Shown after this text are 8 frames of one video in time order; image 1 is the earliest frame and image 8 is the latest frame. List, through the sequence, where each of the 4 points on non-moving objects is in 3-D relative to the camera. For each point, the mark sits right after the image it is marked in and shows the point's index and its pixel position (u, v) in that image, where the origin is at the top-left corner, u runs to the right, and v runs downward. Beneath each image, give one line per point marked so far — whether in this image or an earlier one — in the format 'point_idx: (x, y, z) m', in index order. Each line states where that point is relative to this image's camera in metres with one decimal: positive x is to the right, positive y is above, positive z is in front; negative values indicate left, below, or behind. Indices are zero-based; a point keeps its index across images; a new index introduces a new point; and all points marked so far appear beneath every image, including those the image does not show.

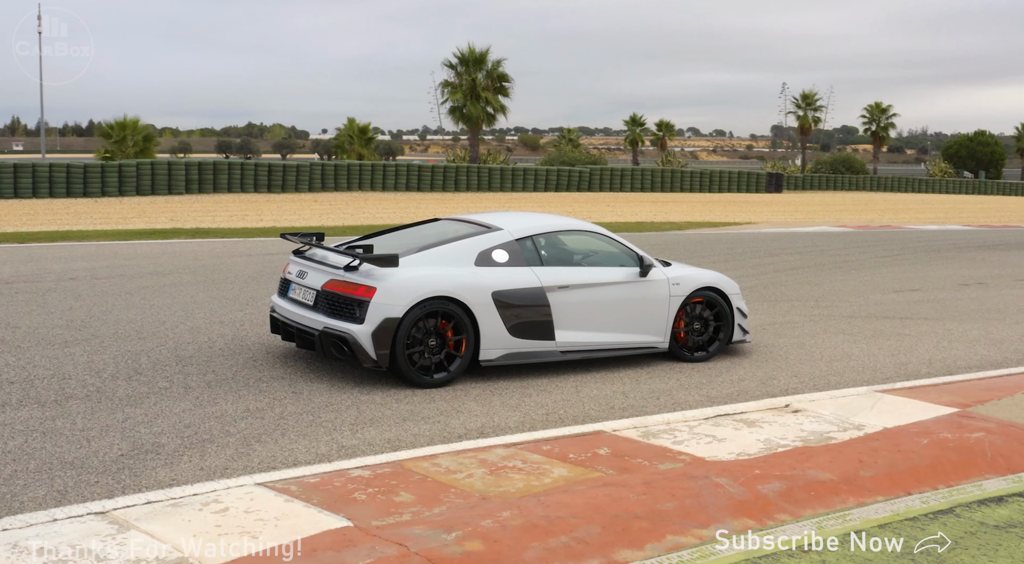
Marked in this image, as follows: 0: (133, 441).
0: (-1.9, -0.8, +4.4) m
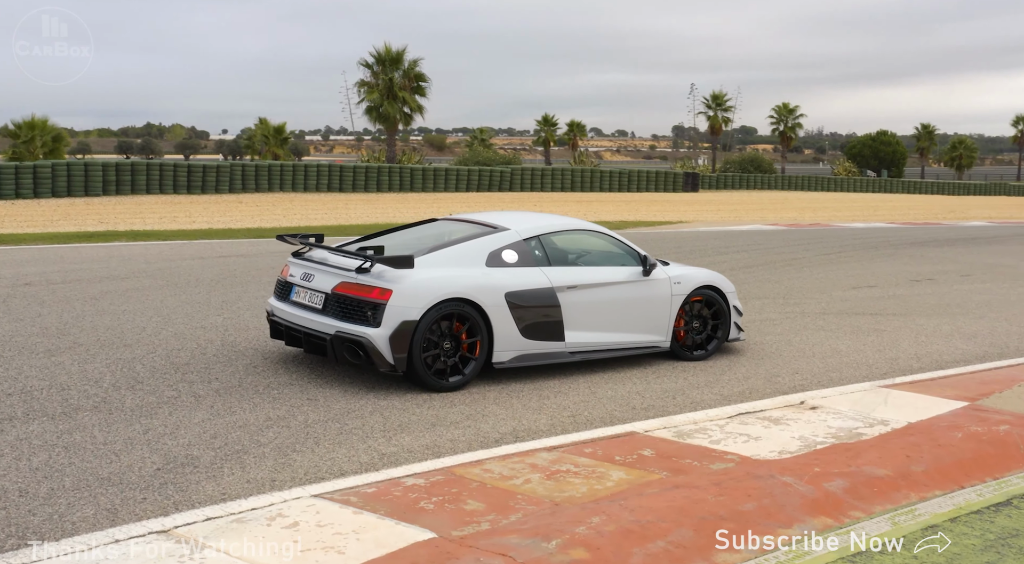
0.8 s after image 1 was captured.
0: (-1.6, -0.8, +4.2) m
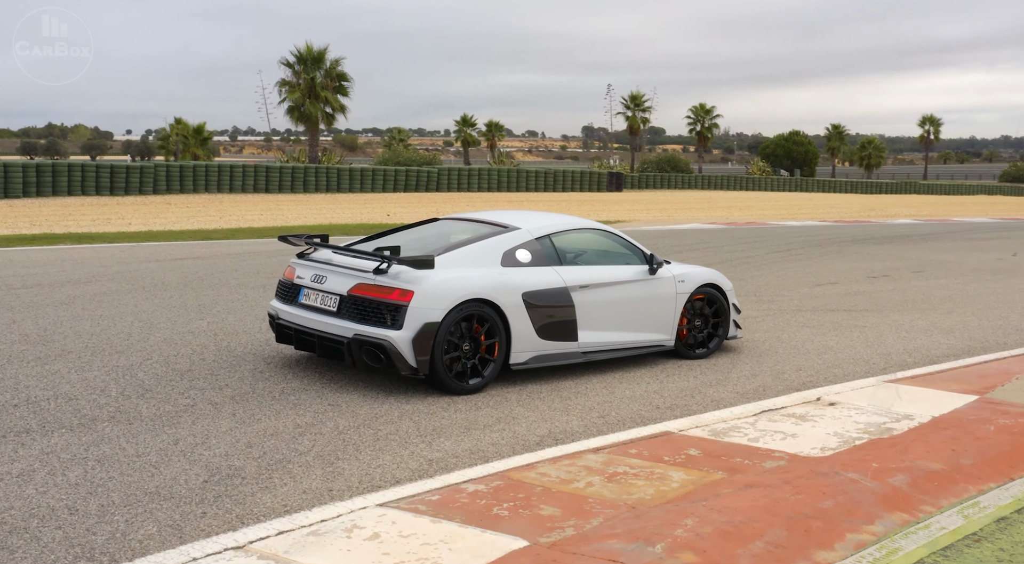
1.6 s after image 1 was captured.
0: (-1.4, -0.8, +4.0) m
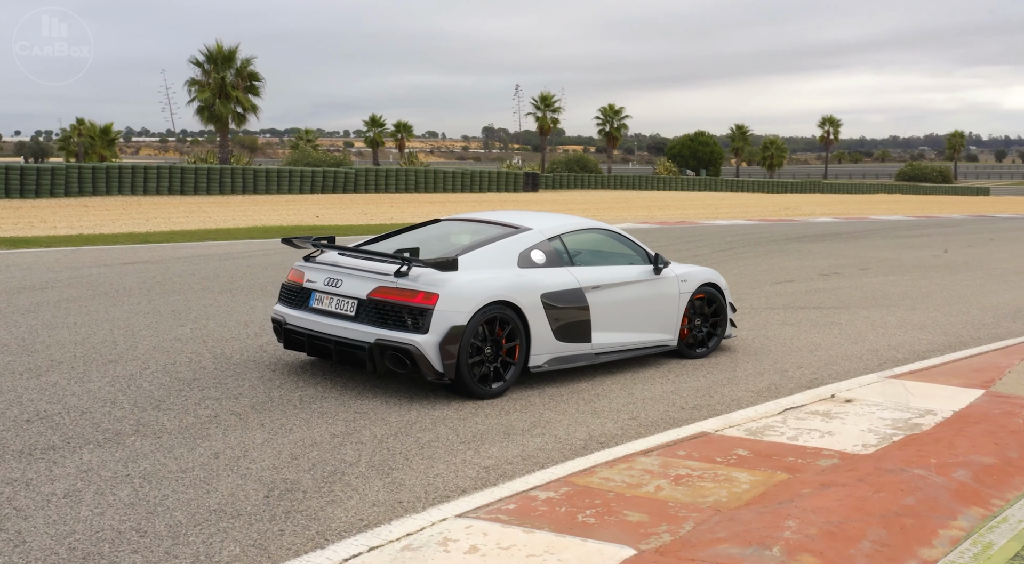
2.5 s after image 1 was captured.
0: (-1.1, -0.8, +3.8) m
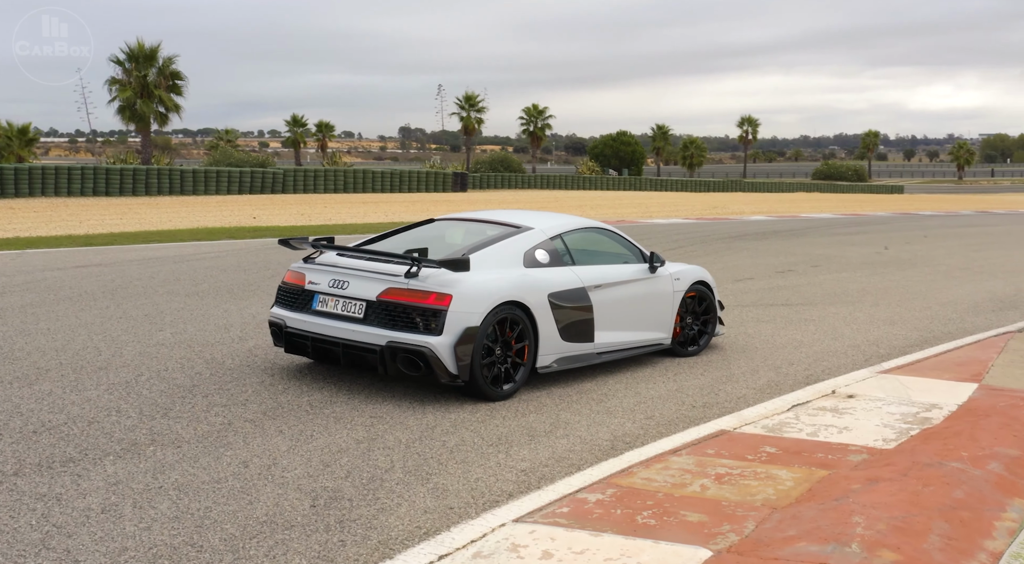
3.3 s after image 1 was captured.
0: (-0.9, -0.8, +3.6) m
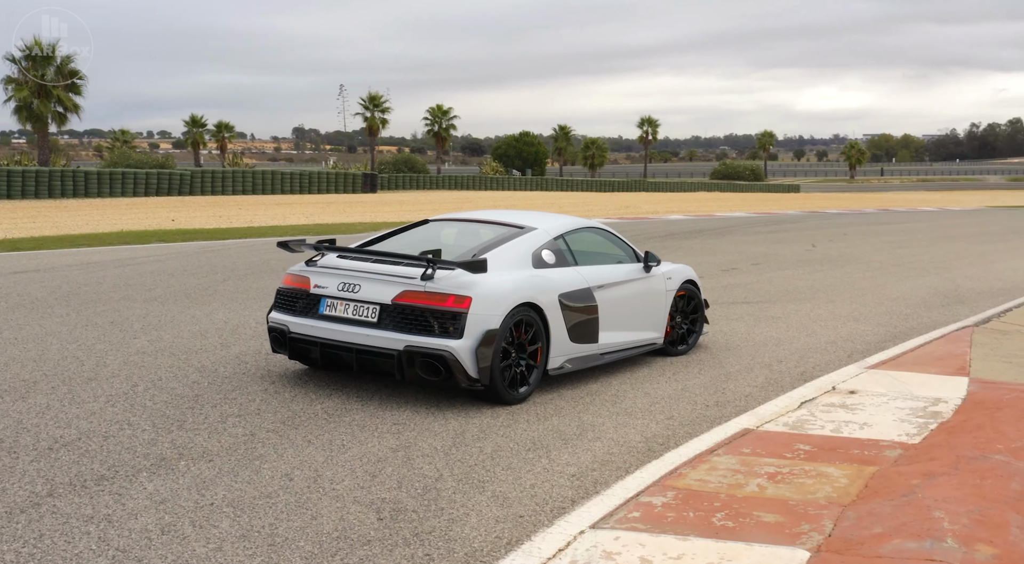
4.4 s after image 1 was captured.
0: (-0.6, -0.9, +3.5) m
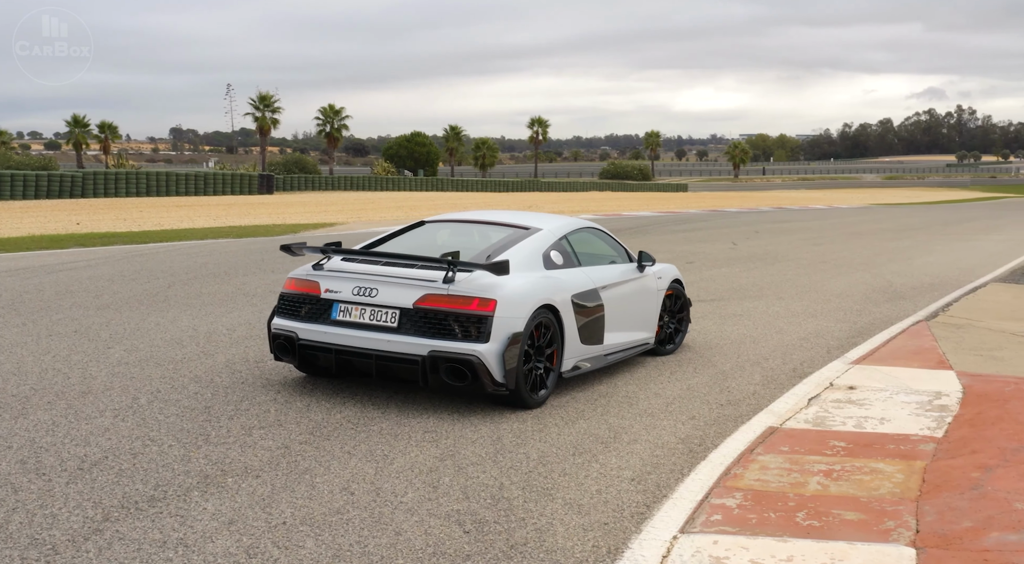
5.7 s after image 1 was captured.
0: (-0.3, -0.9, +3.4) m
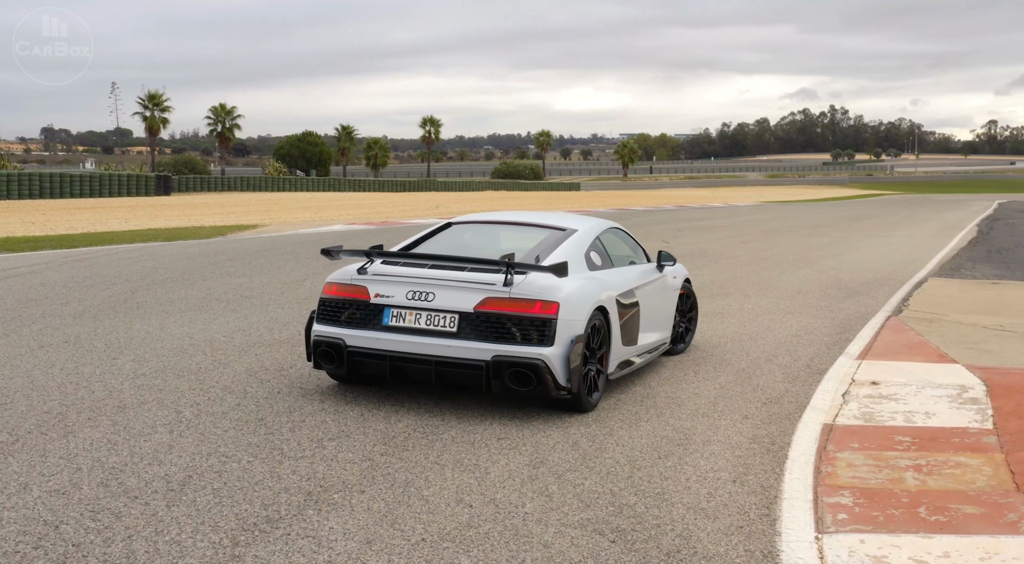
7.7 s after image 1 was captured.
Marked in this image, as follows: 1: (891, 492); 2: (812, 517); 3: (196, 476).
0: (+0.2, -0.9, +3.3) m
1: (+1.6, -0.9, +3.7) m
2: (+1.1, -0.9, +3.4) m
3: (-1.3, -0.8, +3.7) m
